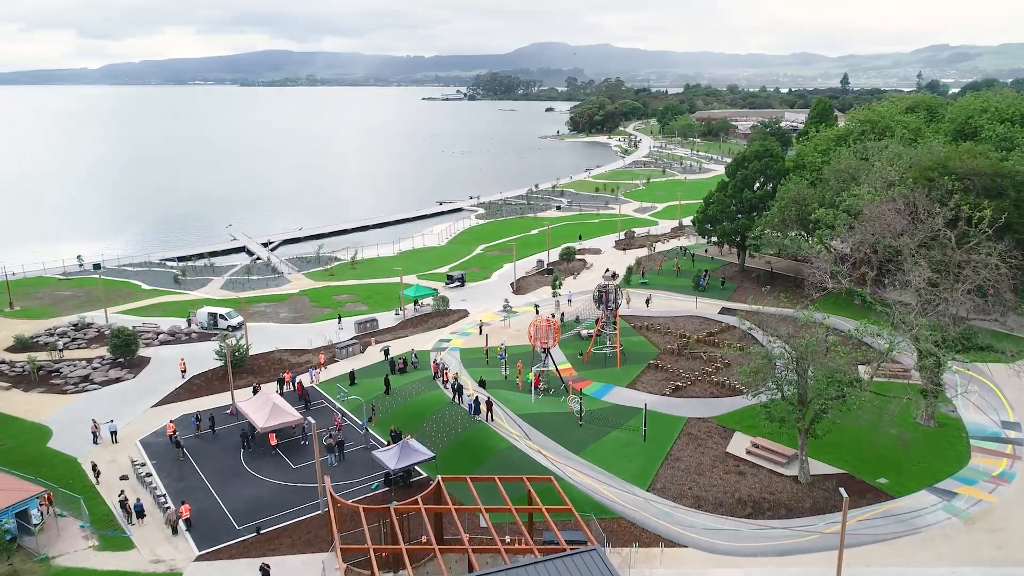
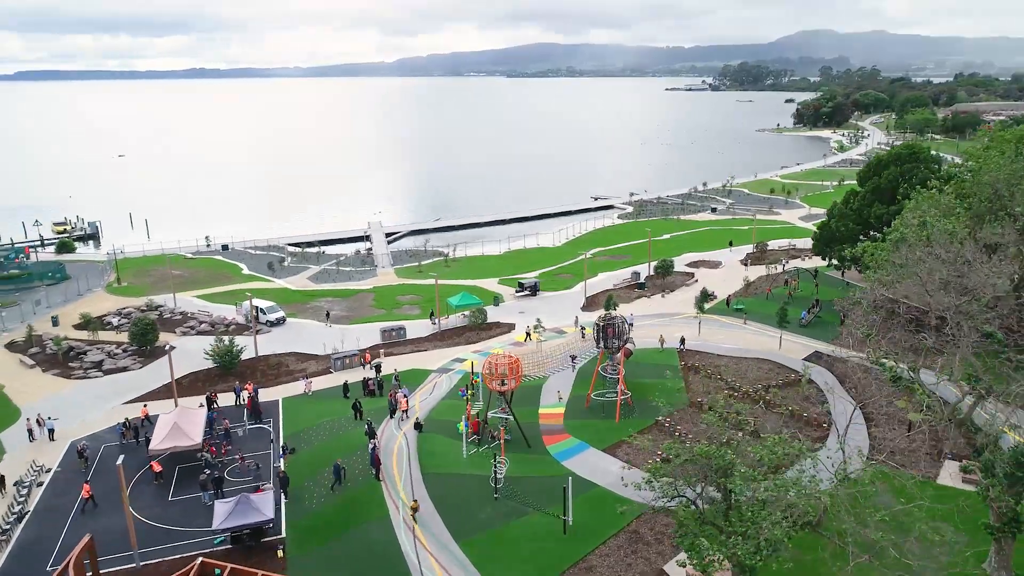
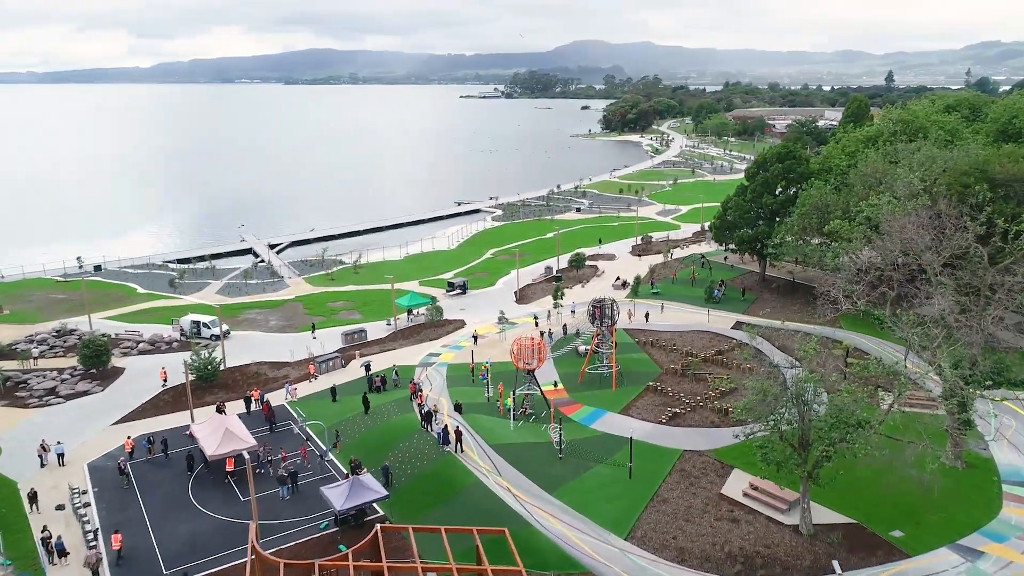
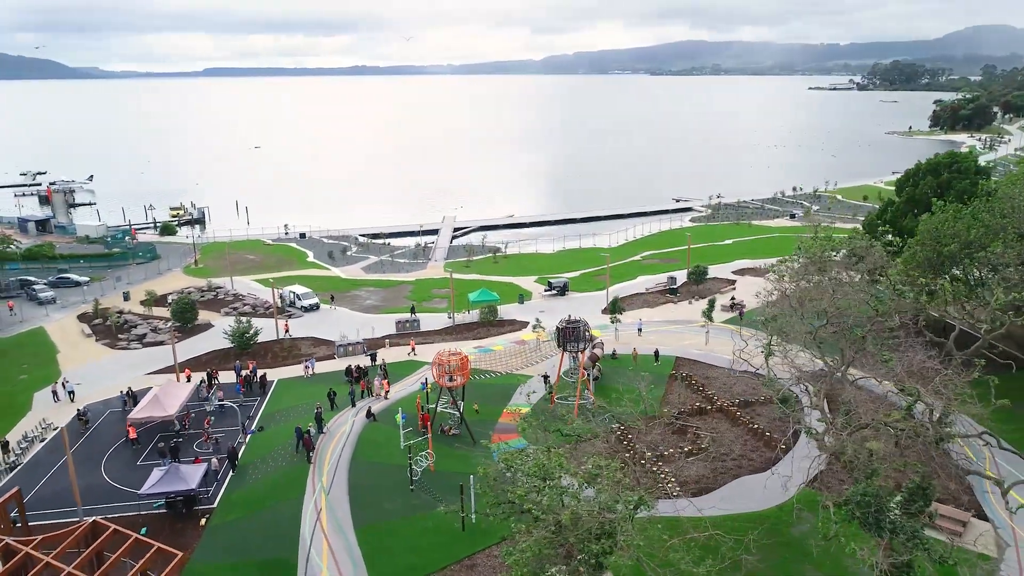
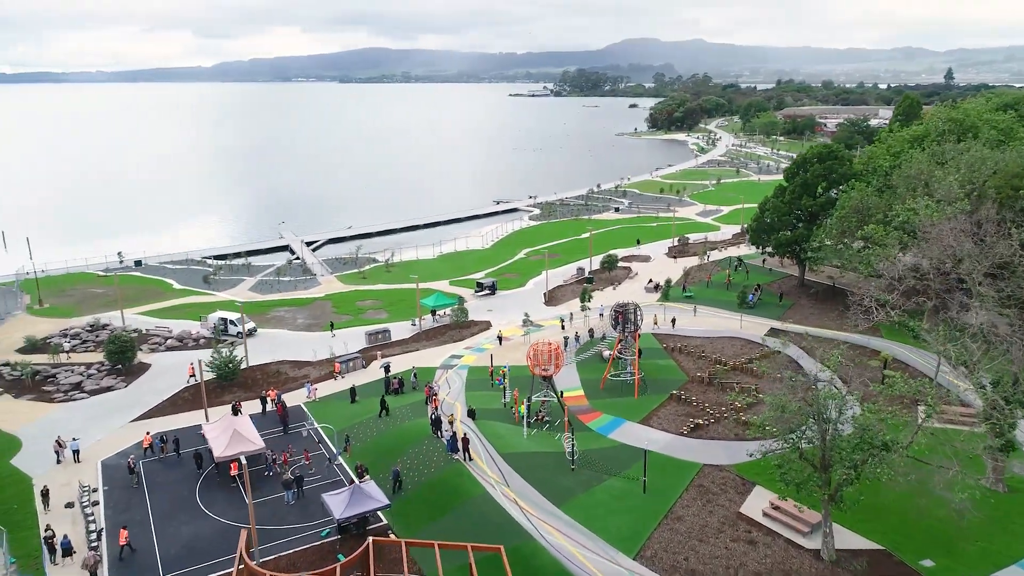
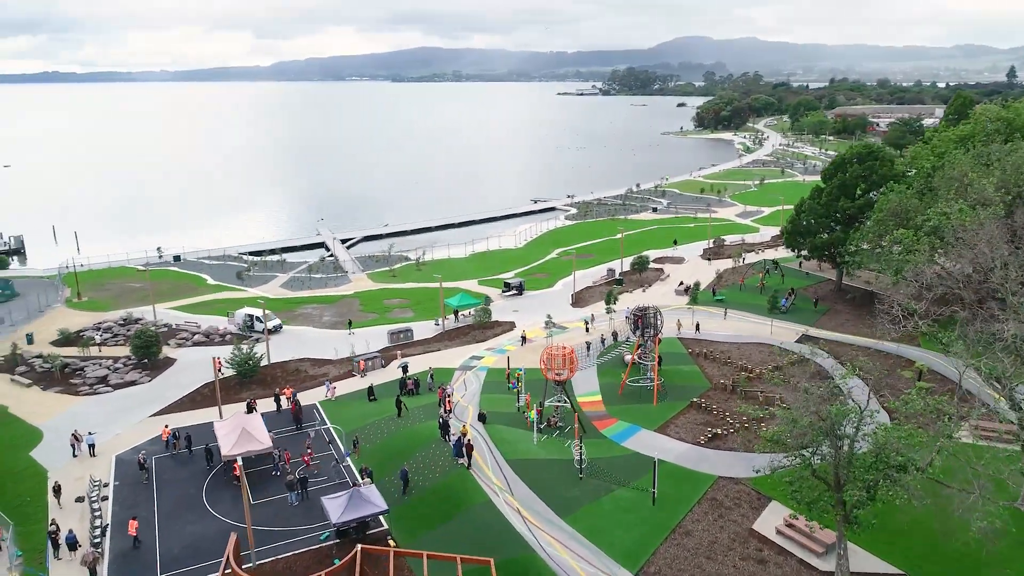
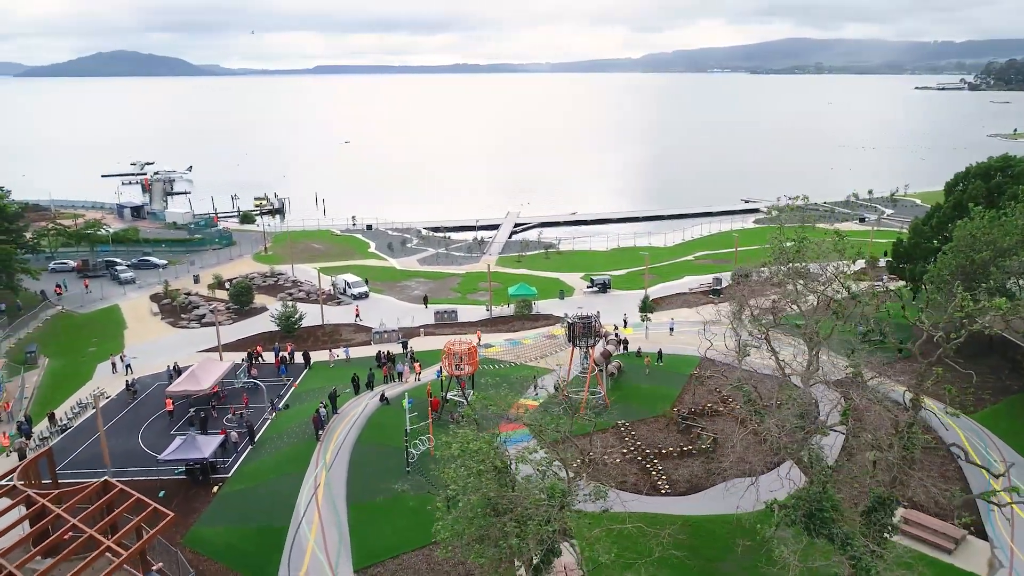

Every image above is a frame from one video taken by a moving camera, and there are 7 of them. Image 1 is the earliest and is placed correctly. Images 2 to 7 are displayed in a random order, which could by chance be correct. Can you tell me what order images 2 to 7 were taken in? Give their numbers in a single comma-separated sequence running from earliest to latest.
3, 5, 6, 2, 4, 7
